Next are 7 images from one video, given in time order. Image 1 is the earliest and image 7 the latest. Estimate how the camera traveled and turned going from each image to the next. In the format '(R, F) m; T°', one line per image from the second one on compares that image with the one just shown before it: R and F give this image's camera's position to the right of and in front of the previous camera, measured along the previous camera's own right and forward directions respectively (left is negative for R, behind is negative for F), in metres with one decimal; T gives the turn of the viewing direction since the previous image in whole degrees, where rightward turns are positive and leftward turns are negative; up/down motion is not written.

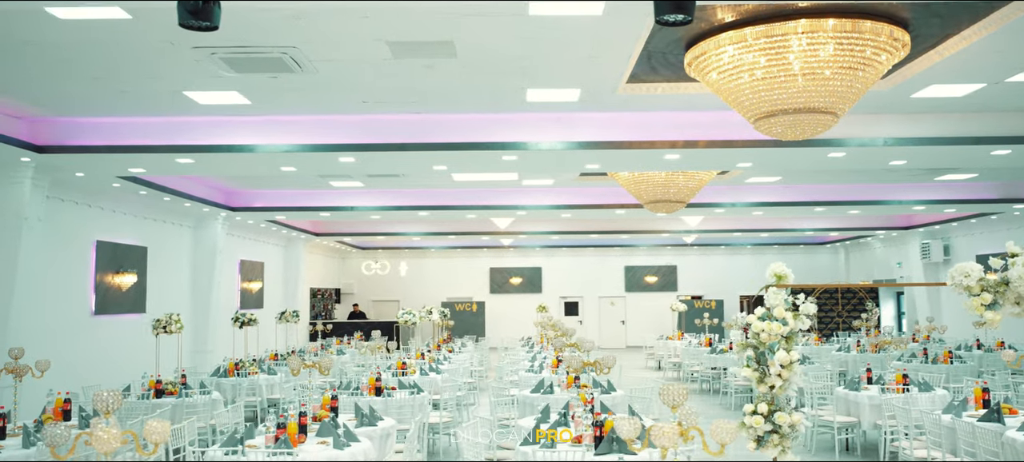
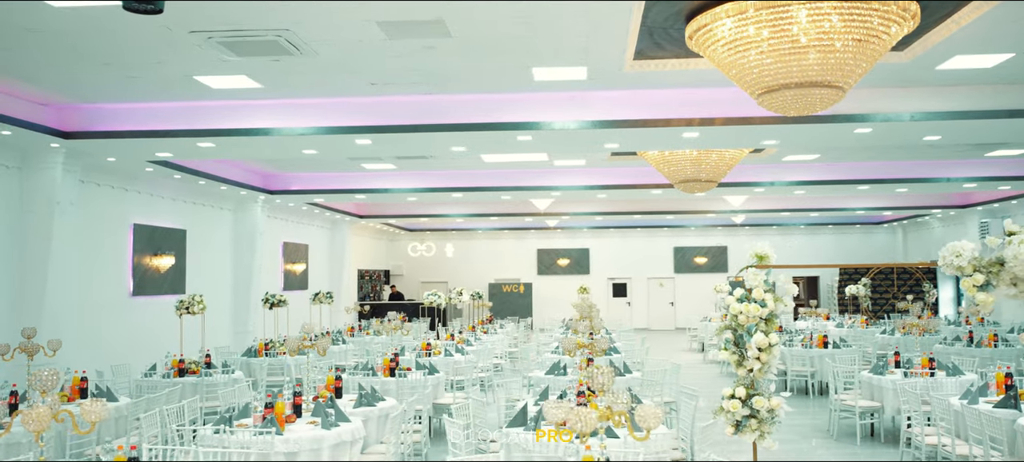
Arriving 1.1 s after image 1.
(+0.4, +0.1) m; -3°
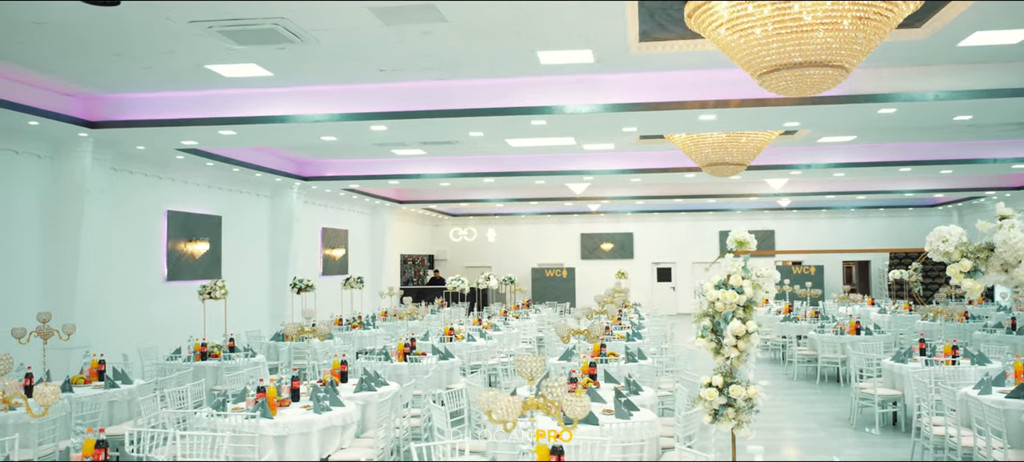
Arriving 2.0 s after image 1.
(+0.4, 0.0) m; -3°
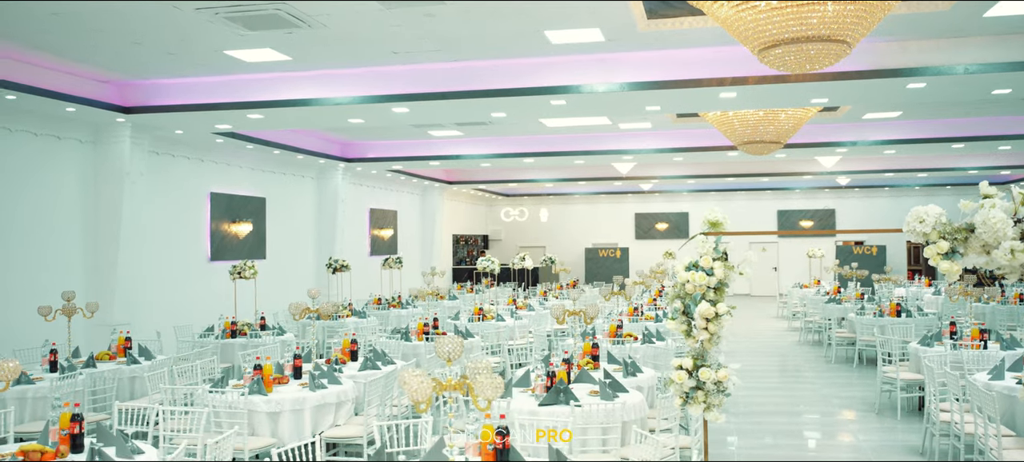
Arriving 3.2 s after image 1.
(+0.5, 0.0) m; -4°
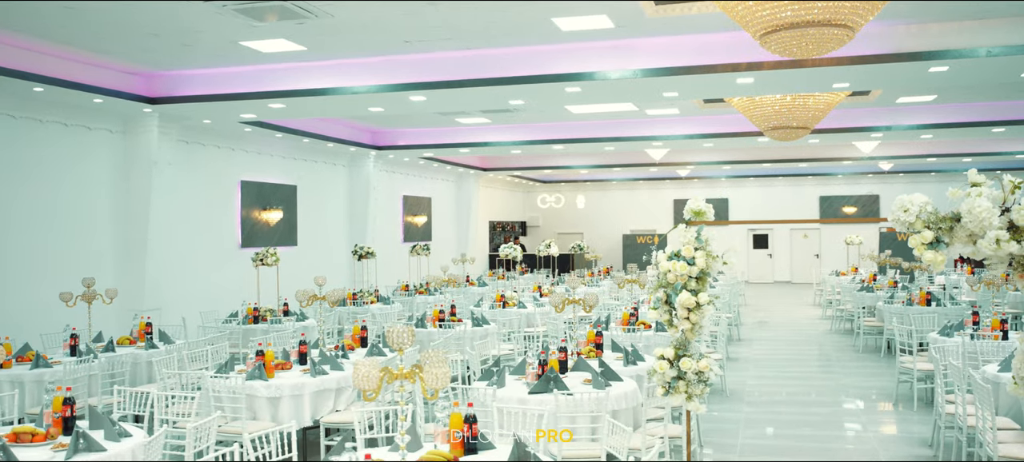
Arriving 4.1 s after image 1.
(+0.3, 0.0) m; -3°
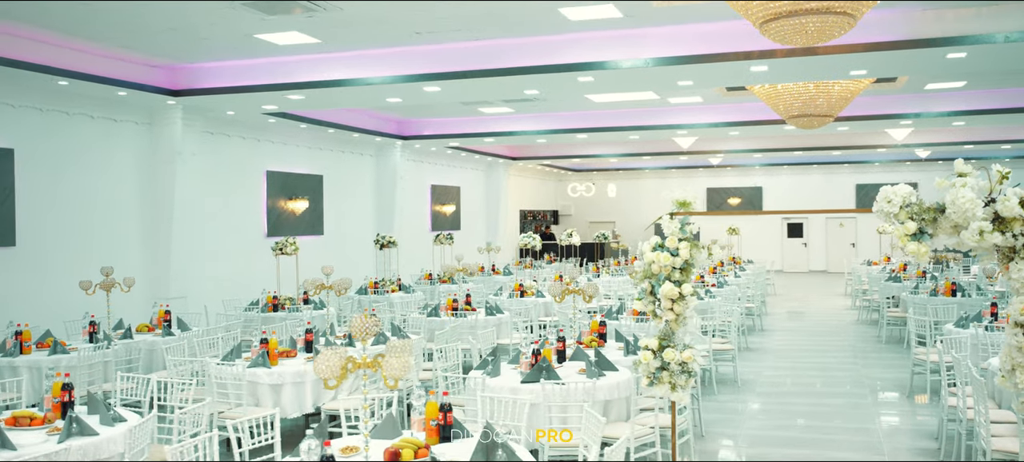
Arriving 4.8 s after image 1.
(+0.3, 0.0) m; -2°
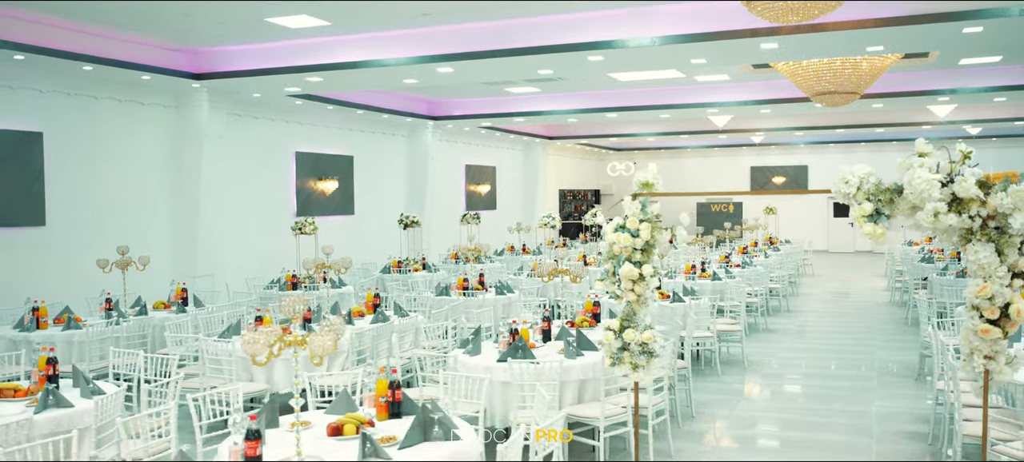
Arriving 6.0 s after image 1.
(+0.4, -0.1) m; -3°
